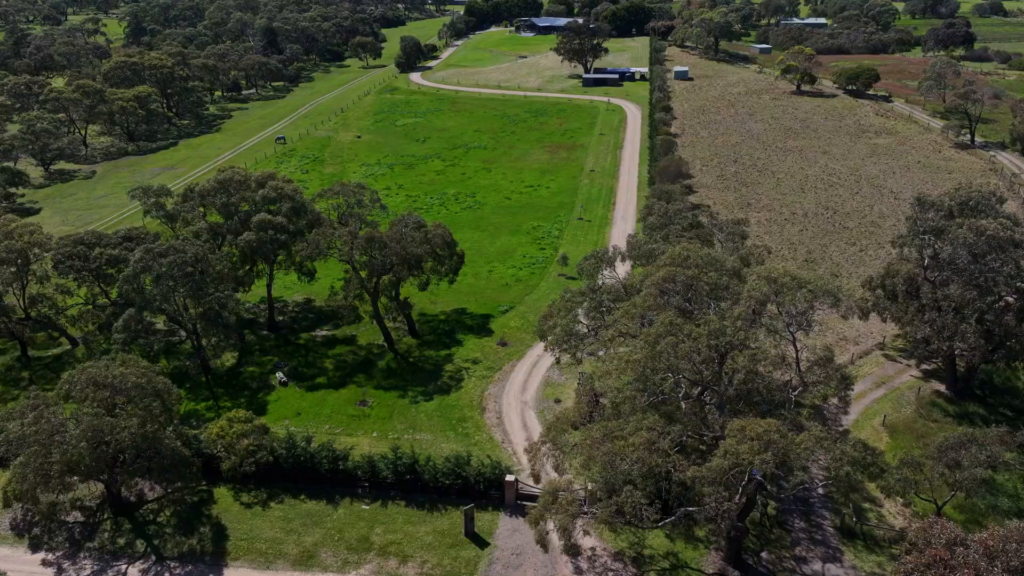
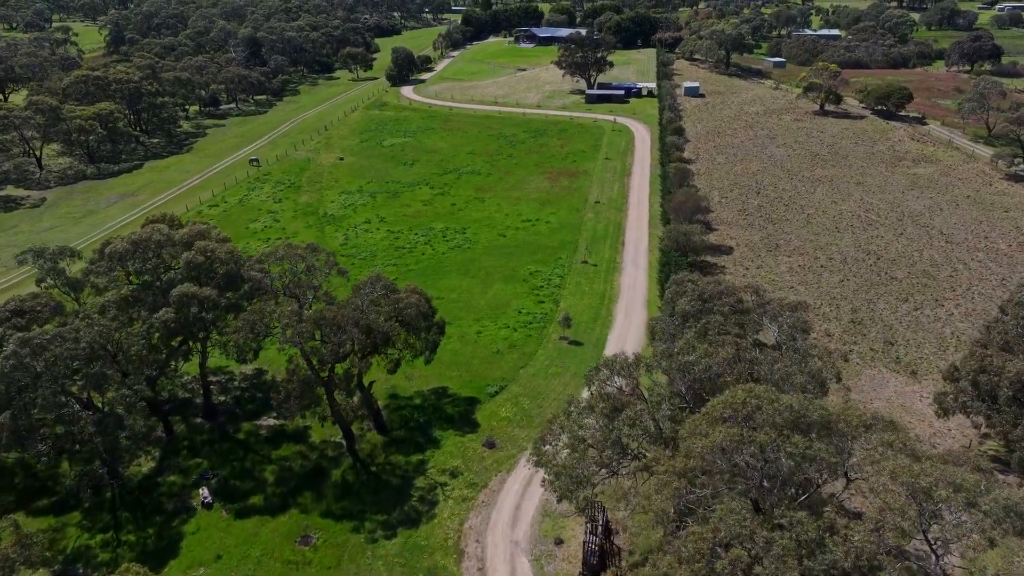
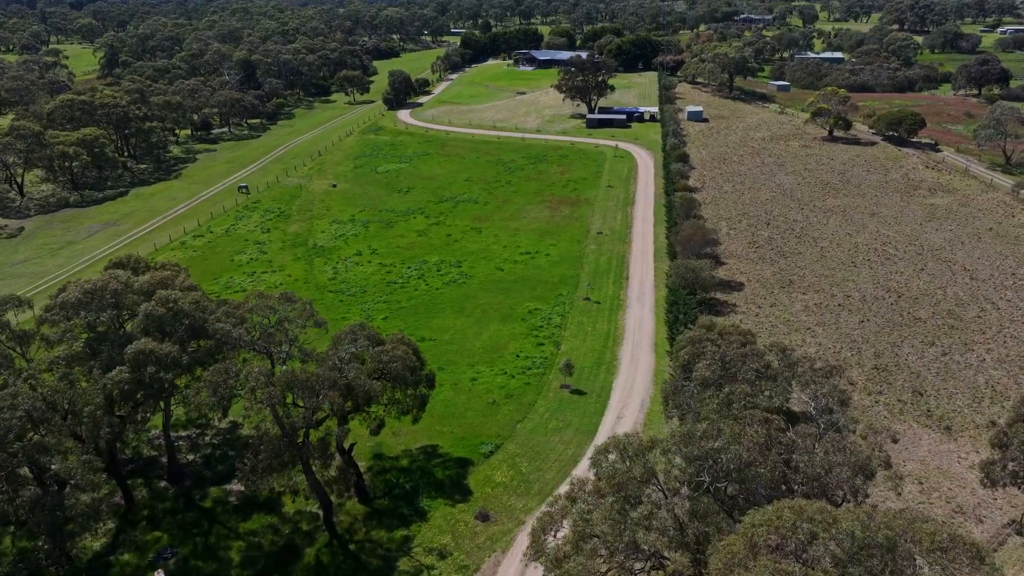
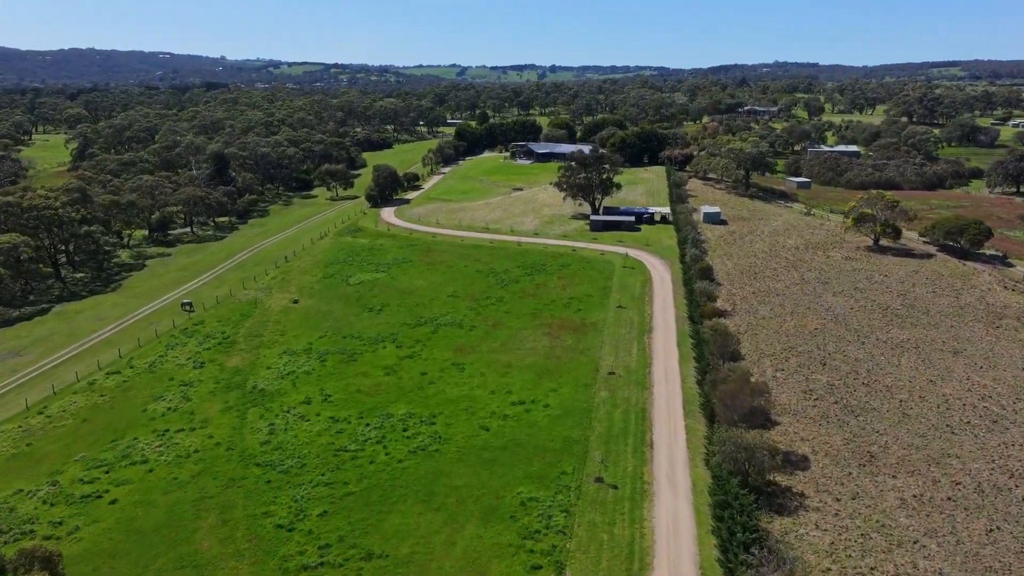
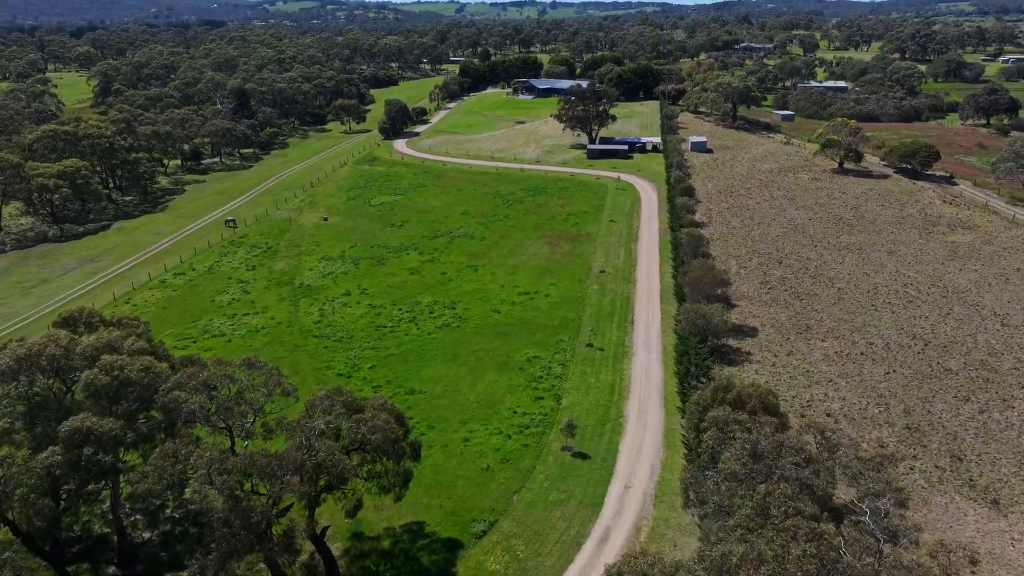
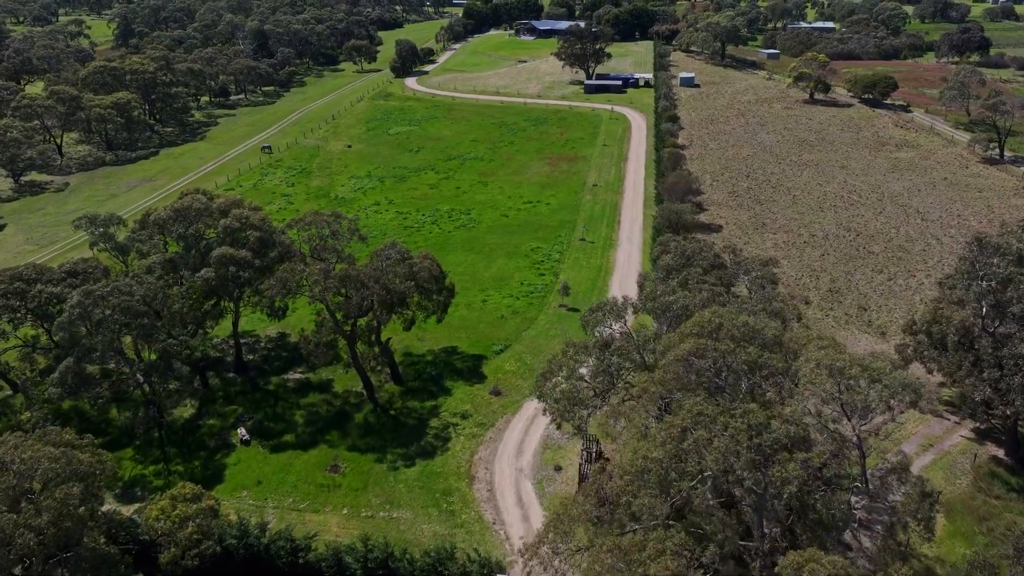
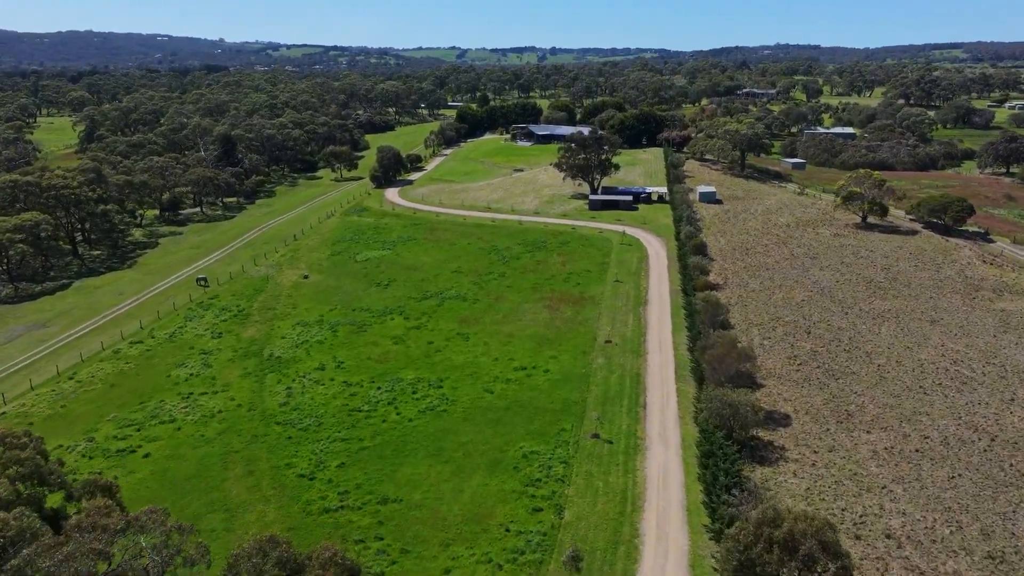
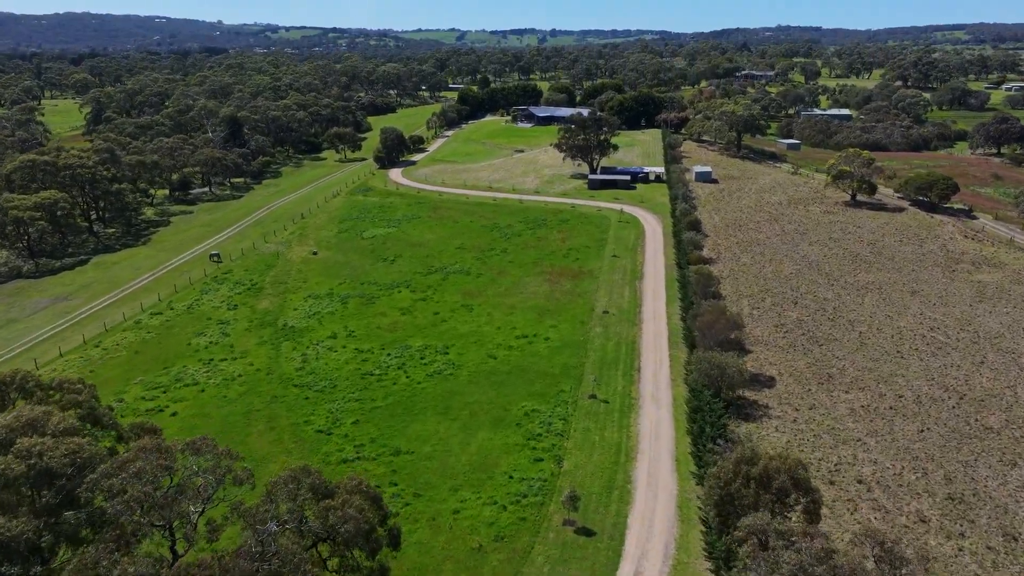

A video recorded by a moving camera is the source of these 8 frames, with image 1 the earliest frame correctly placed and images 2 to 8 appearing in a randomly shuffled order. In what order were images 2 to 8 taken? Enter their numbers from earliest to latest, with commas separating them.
6, 2, 3, 5, 8, 7, 4
